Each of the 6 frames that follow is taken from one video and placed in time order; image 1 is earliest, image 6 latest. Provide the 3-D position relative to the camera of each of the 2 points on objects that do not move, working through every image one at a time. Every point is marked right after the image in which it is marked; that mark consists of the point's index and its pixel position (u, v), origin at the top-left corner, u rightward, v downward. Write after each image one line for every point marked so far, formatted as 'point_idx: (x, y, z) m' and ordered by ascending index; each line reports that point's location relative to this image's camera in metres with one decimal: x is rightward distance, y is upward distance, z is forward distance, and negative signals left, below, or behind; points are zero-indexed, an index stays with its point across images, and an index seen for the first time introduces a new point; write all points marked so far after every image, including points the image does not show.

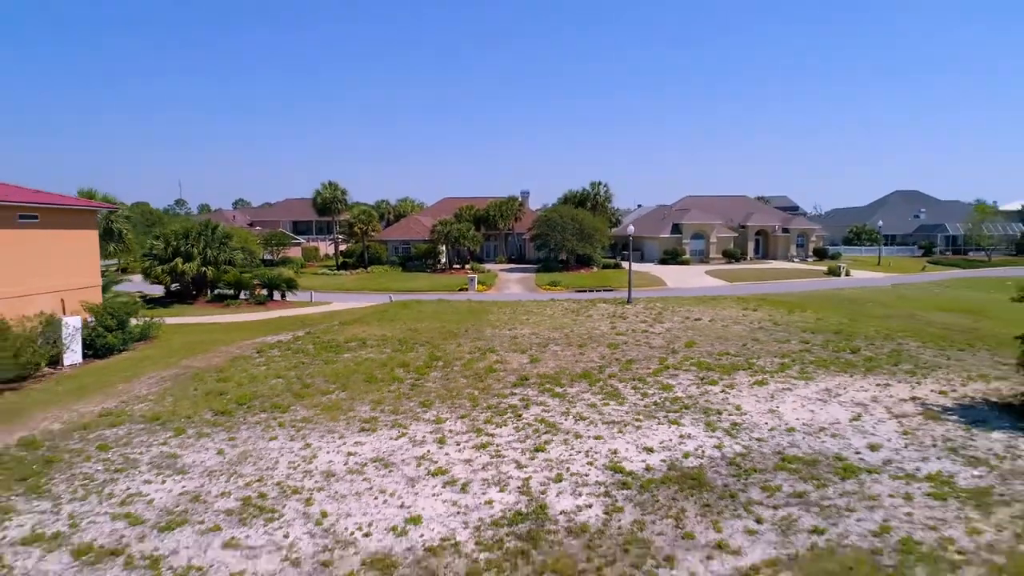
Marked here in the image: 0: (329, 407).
0: (-3.7, -2.4, +15.4) m
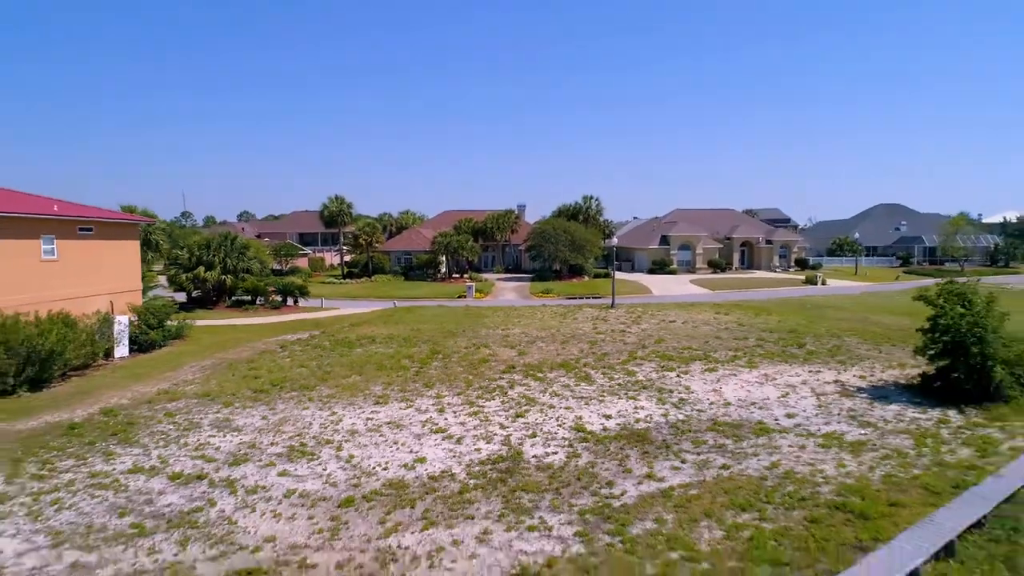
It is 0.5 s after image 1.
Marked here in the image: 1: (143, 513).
0: (-4.0, -2.4, +18.6) m
1: (-5.1, -3.1, +10.7) m
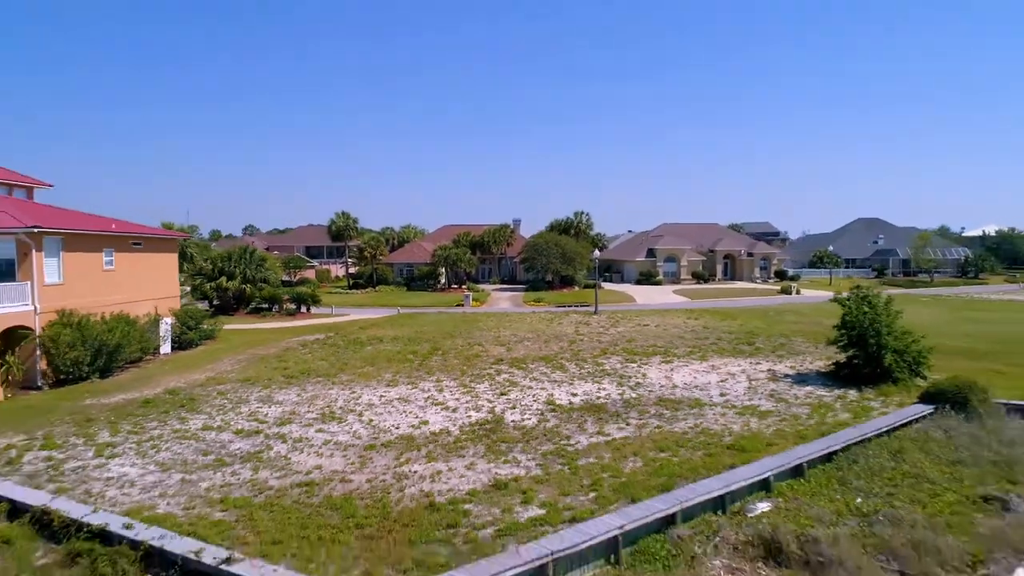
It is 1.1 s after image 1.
0: (-4.3, -2.5, +22.4) m
1: (-5.5, -3.1, +14.5) m
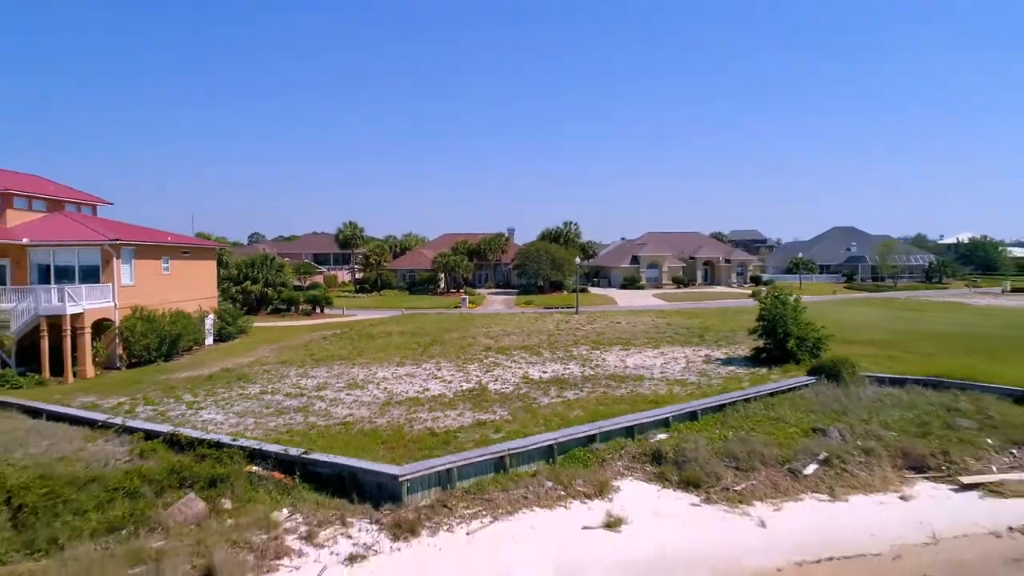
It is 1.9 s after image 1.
0: (-4.9, -2.6, +27.7) m
1: (-6.1, -3.1, +19.8) m
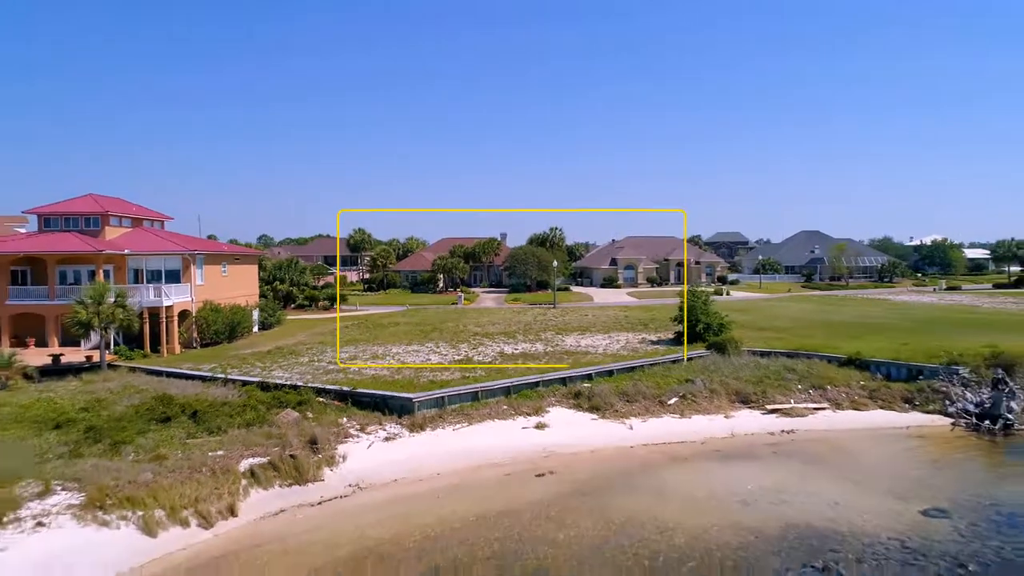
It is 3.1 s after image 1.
0: (-5.7, -2.5, +36.2) m
1: (-6.9, -3.0, +28.3) m
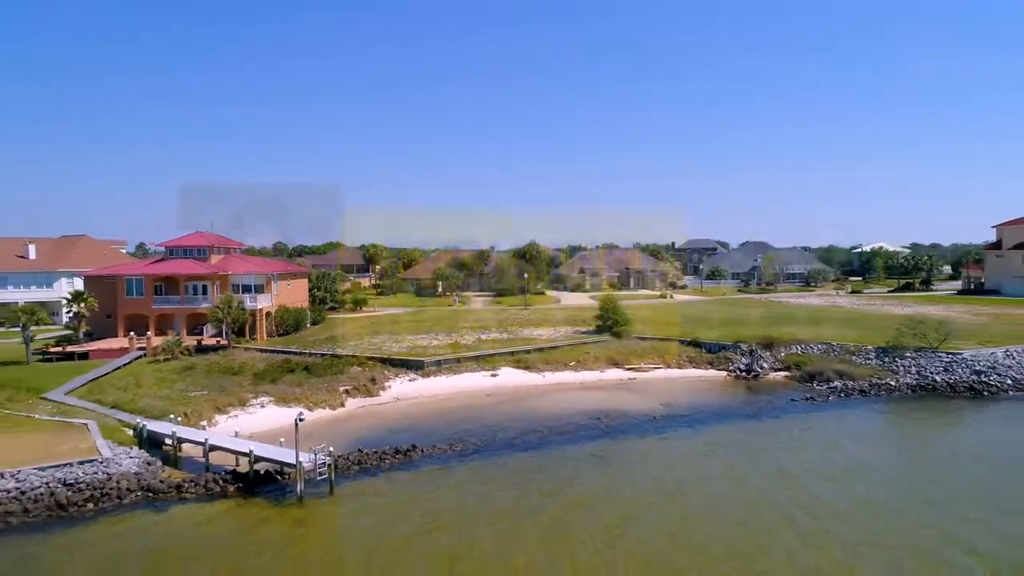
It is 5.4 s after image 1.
0: (-7.4, -3.1, +53.3) m
1: (-8.6, -3.6, +45.3) m
